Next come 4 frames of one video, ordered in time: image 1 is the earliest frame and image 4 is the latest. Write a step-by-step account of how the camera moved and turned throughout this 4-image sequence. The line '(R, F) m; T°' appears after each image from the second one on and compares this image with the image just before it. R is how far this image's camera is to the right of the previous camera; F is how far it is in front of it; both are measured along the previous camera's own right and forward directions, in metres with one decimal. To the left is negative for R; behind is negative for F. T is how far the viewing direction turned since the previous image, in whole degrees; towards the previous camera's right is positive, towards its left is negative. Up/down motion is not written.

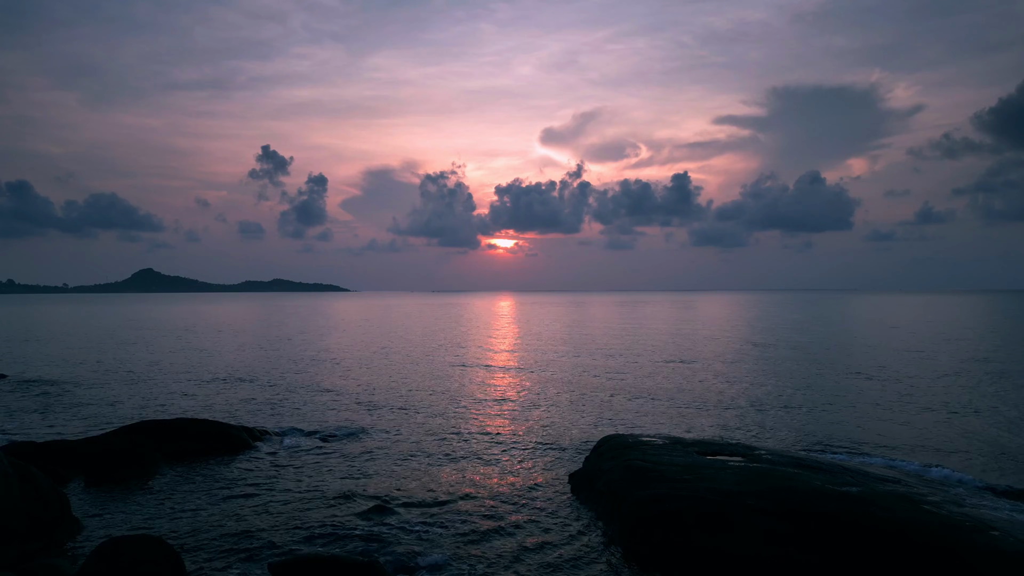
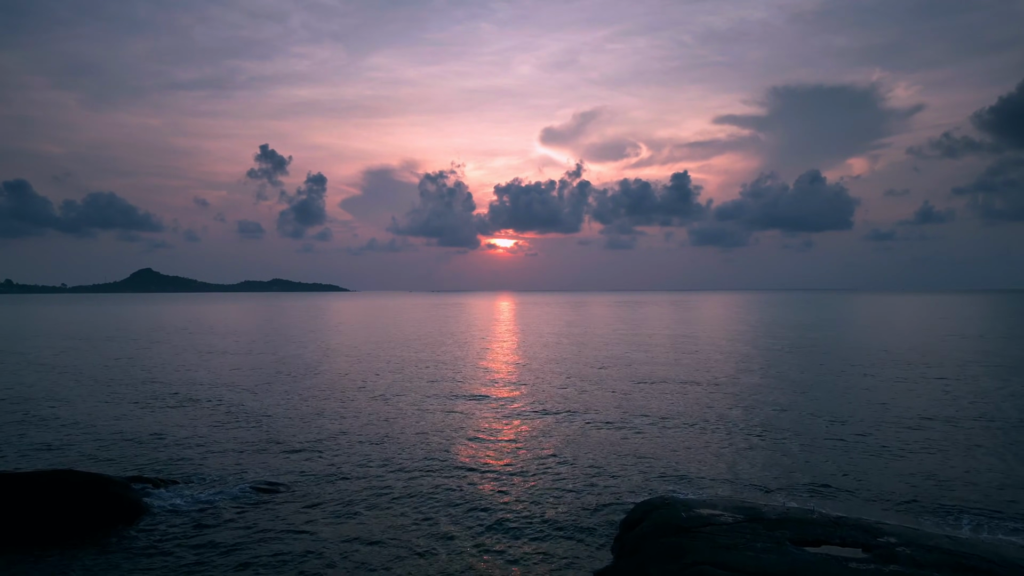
(-0.1, +1.0) m; 0°
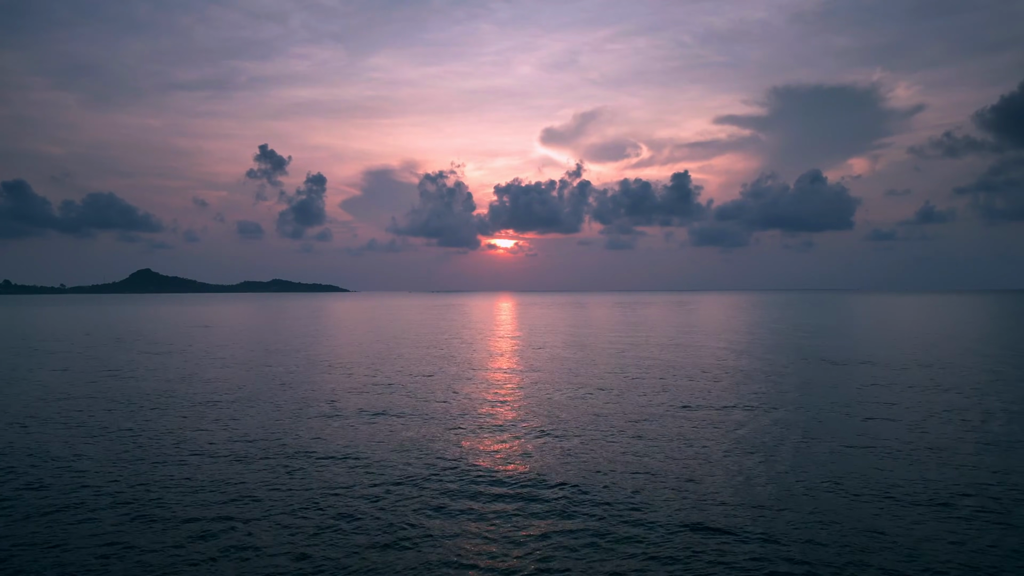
(+0.4, +1.0) m; 0°
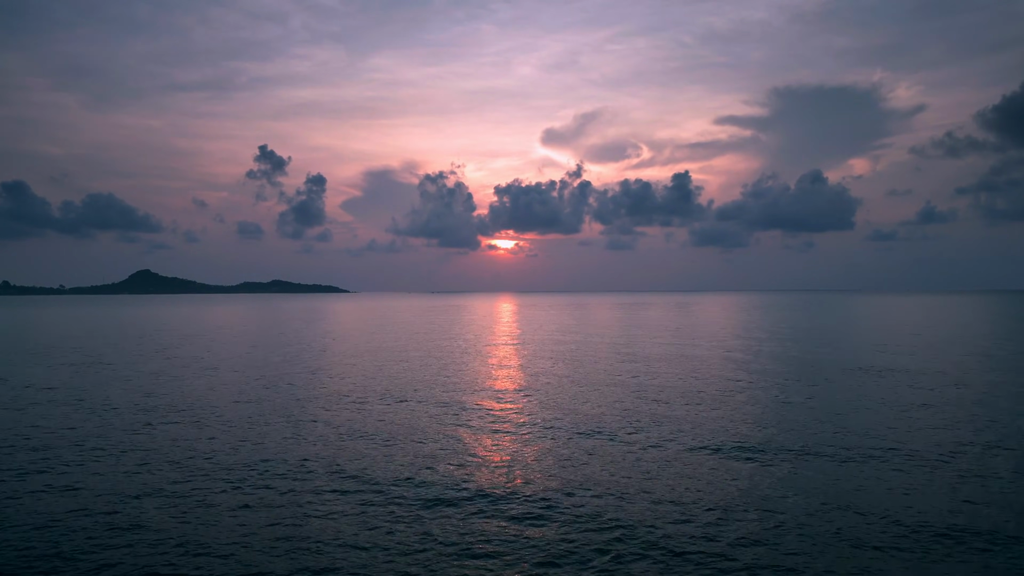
(0.0, +1.1) m; 0°
